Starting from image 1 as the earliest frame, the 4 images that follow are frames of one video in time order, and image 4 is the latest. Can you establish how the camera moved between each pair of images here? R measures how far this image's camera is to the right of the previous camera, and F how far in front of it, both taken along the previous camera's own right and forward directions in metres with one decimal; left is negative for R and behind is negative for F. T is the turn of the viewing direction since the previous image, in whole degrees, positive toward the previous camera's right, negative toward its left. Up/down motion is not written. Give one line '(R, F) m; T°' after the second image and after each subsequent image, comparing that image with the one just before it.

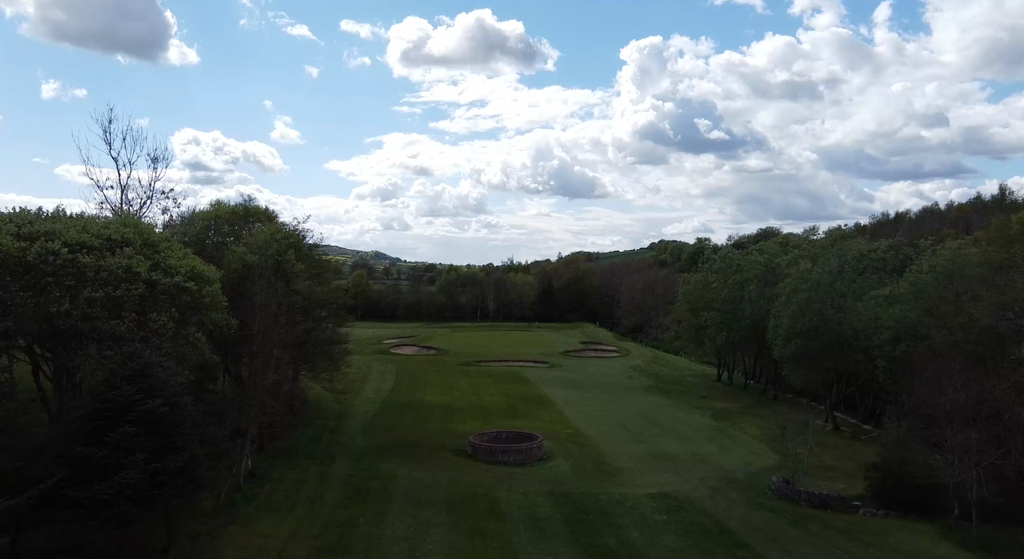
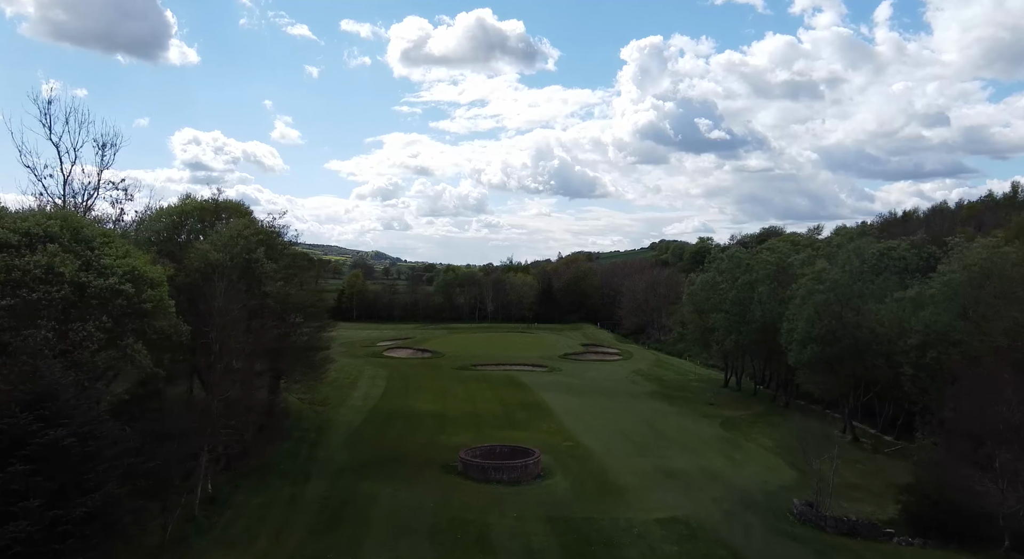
(+0.3, +3.6) m; 0°
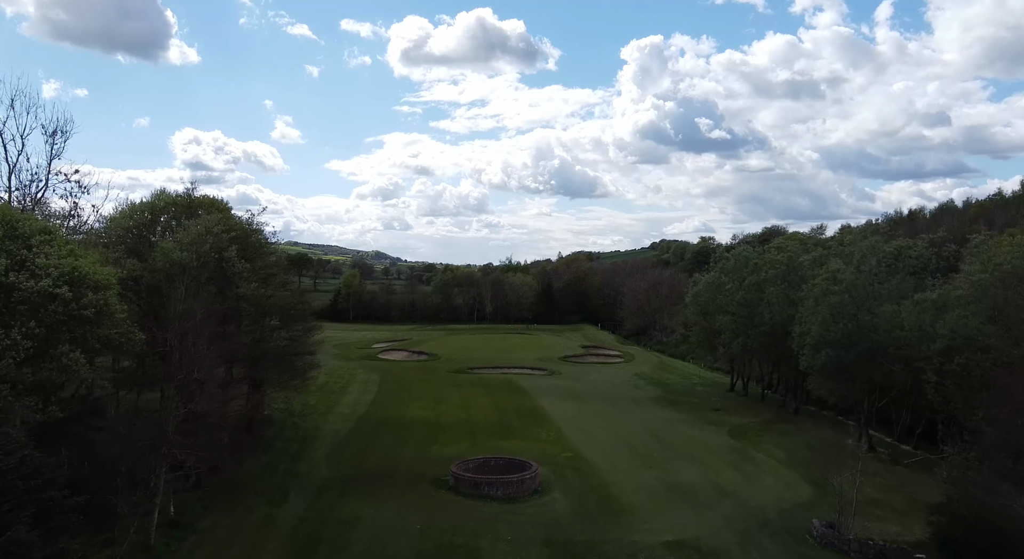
(+0.3, +2.8) m; 0°
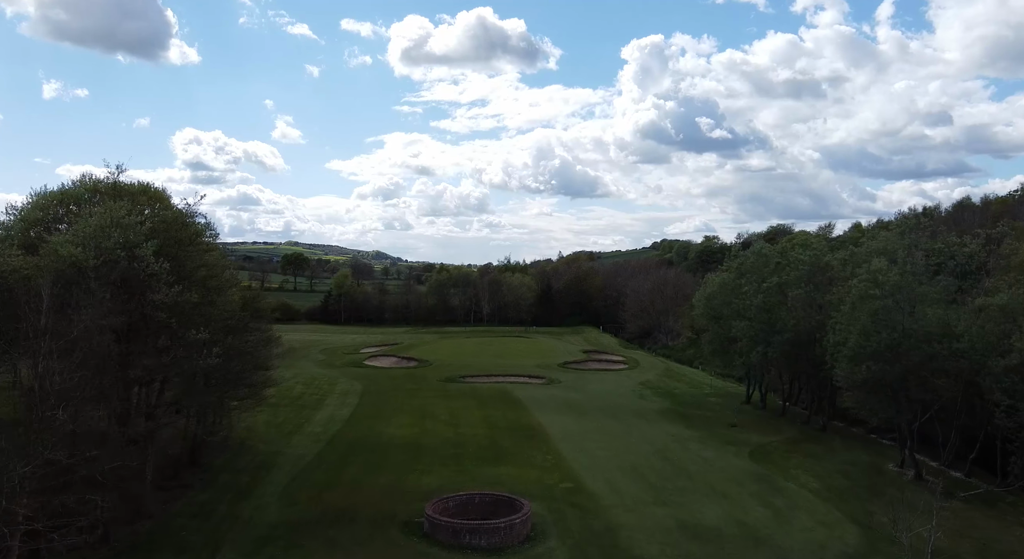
(+0.5, +6.4) m; 0°
